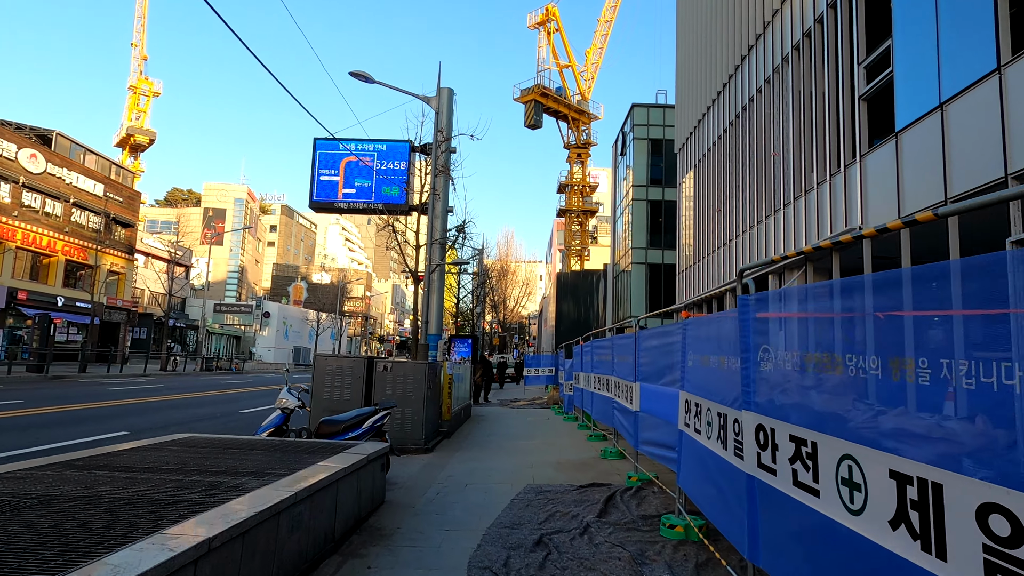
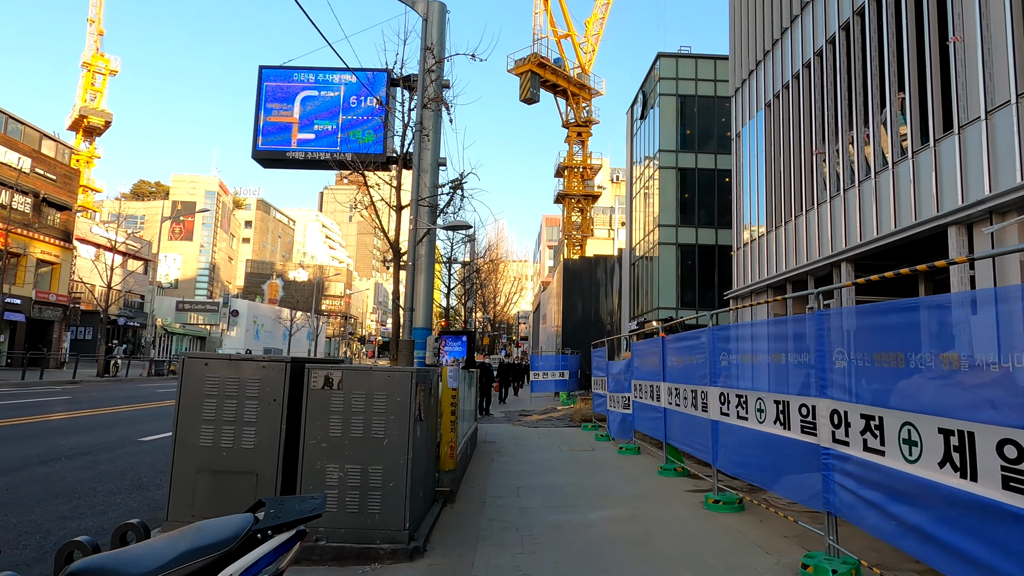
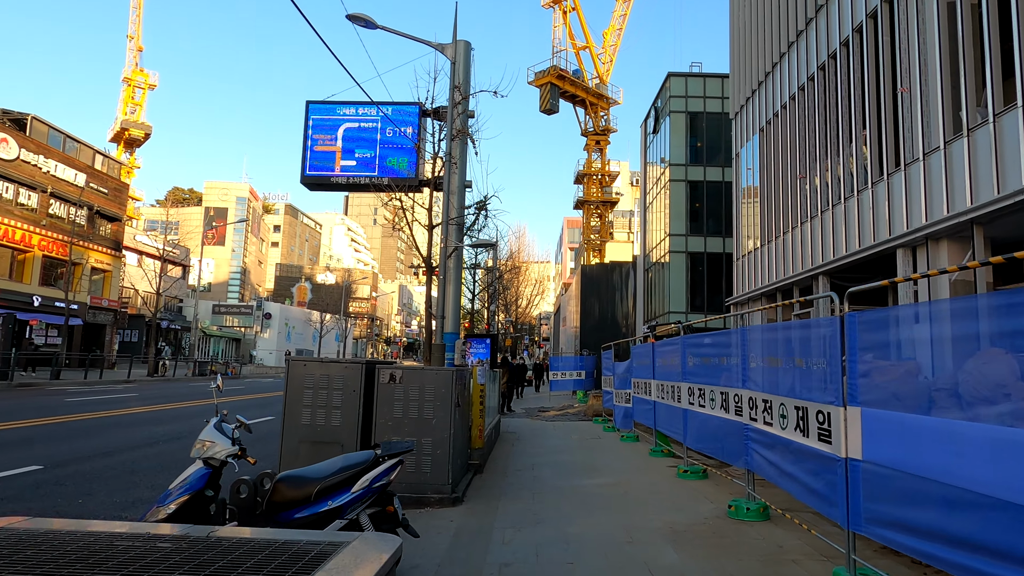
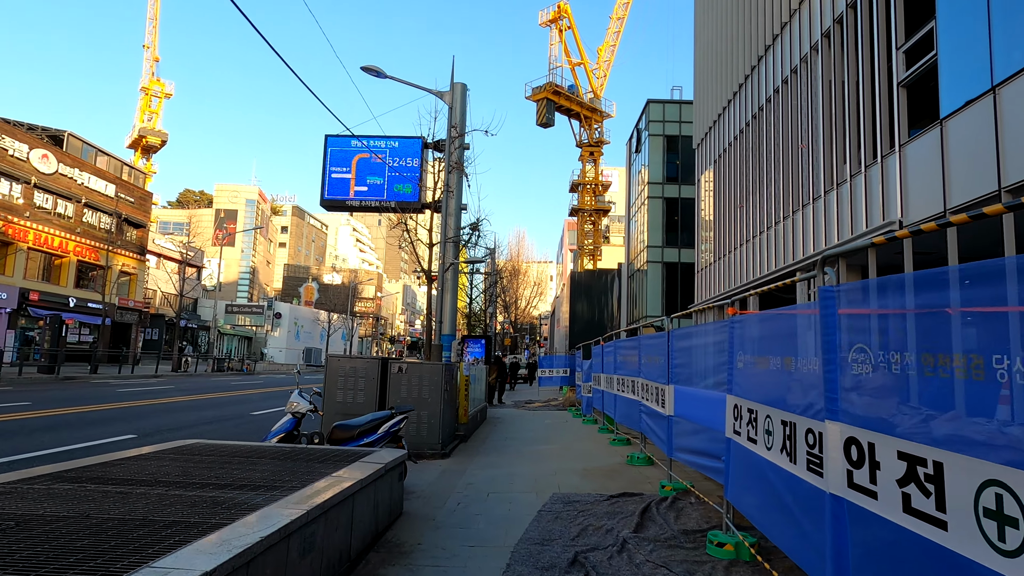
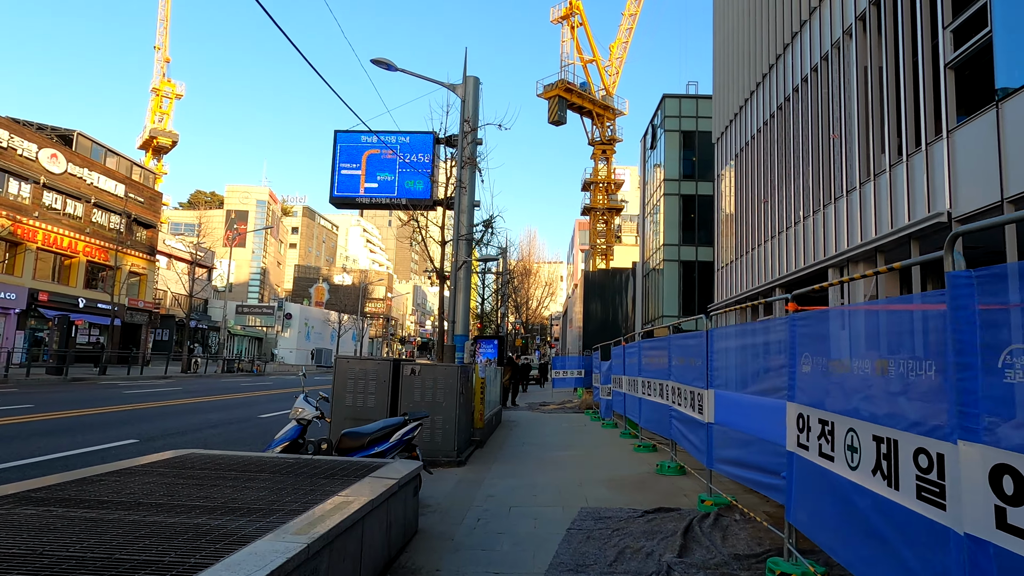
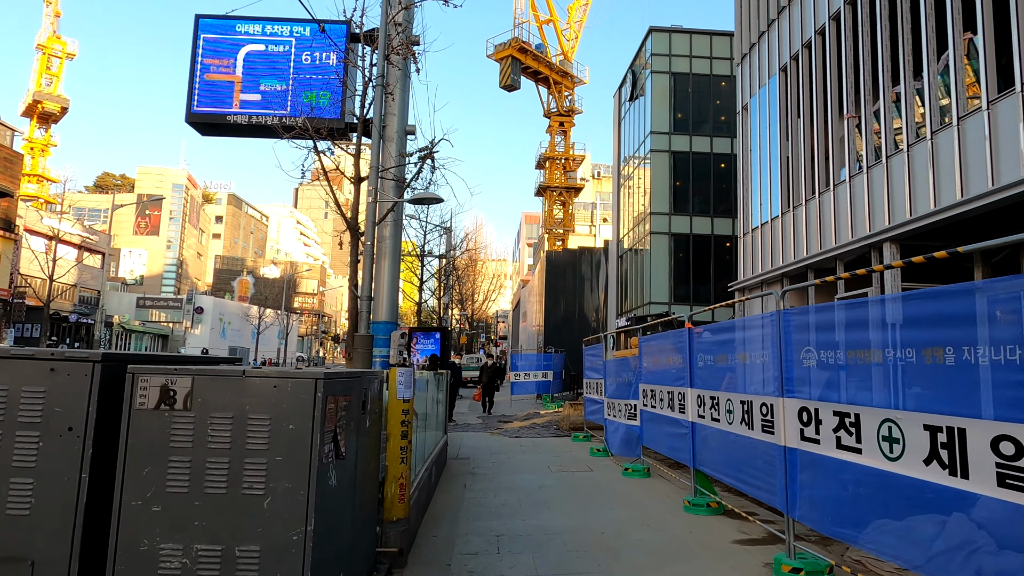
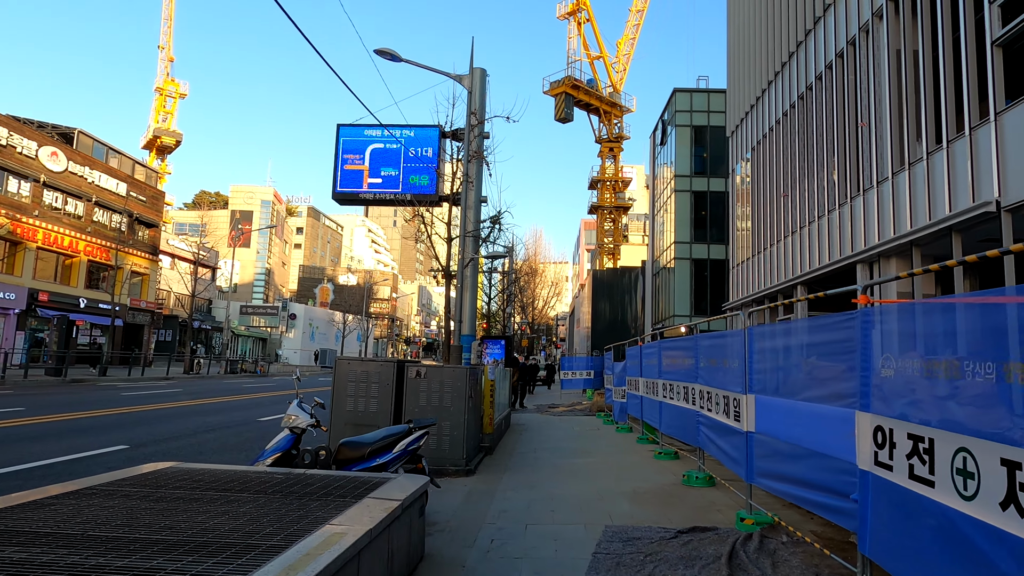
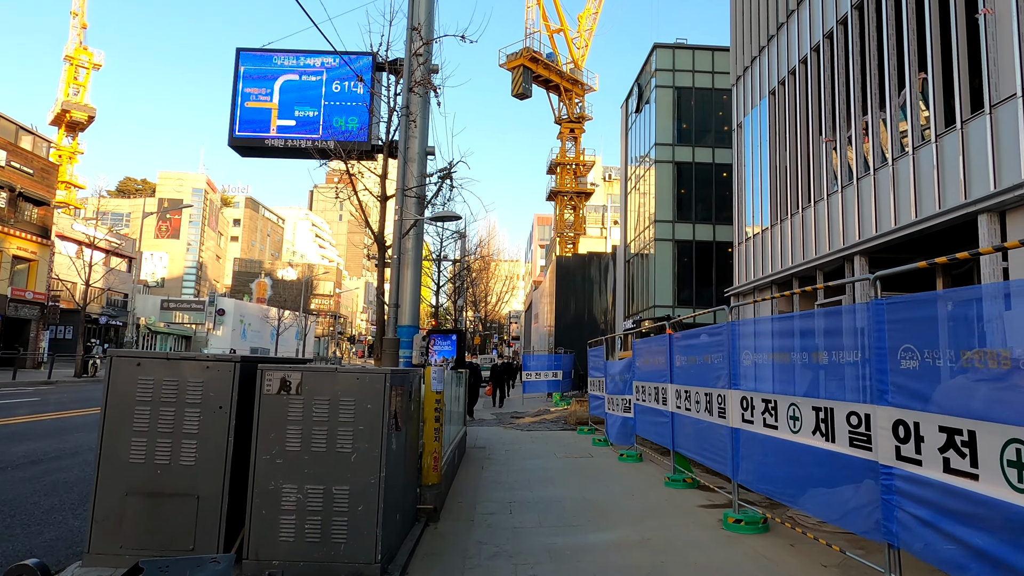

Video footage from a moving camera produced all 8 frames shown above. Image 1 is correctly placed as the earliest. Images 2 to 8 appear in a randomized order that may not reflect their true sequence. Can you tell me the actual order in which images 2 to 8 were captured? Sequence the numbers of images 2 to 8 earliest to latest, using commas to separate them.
4, 5, 7, 3, 2, 8, 6
